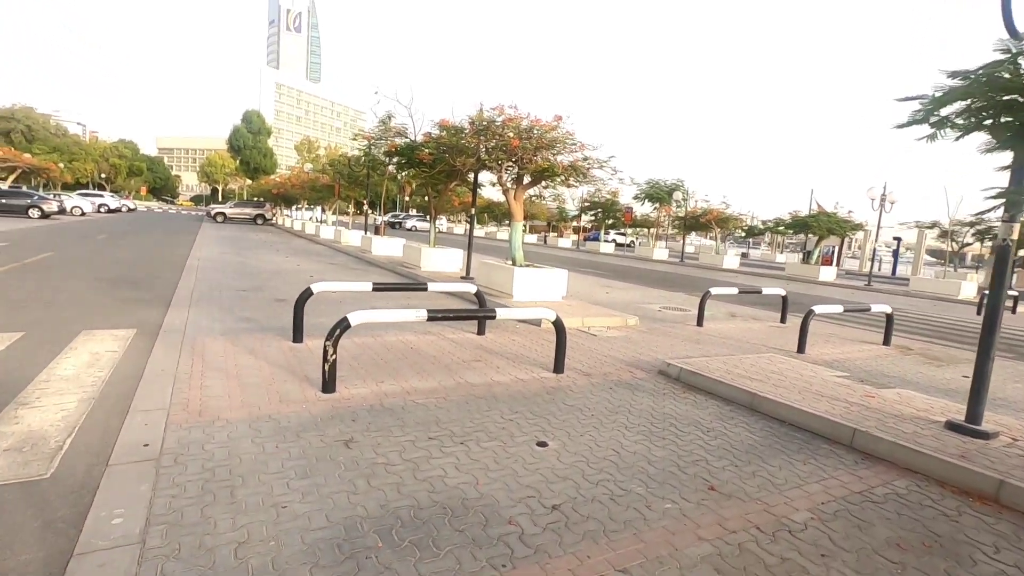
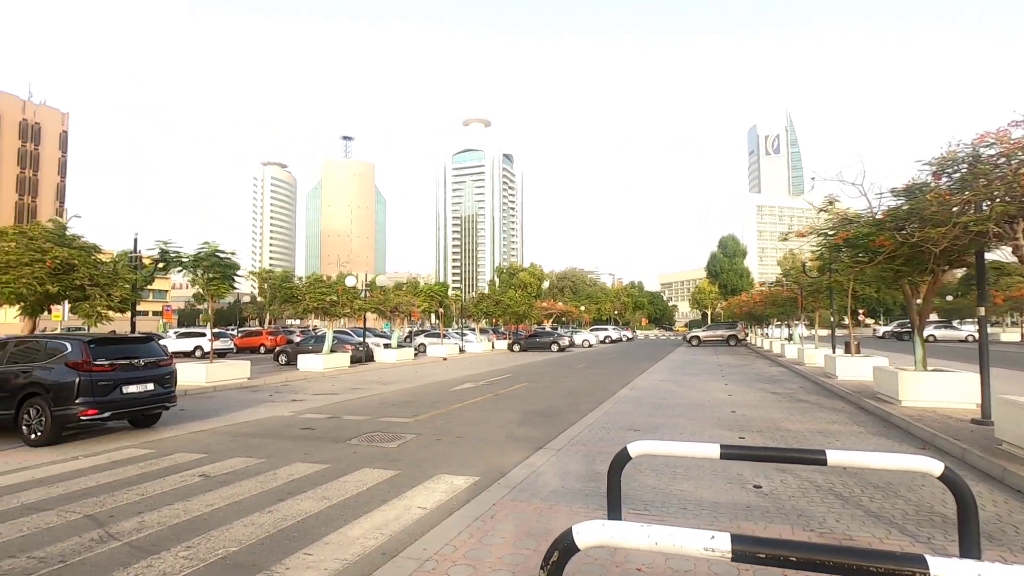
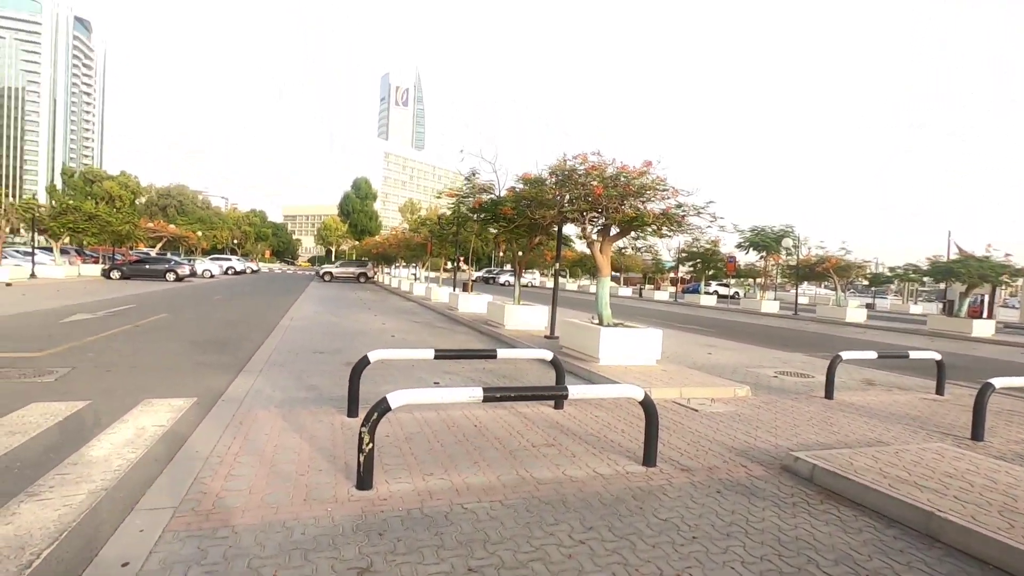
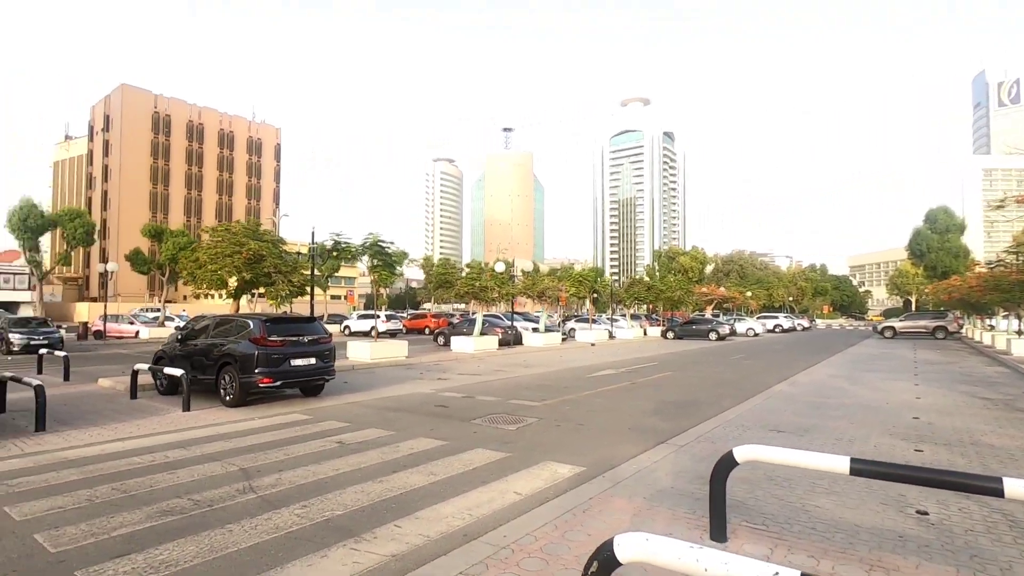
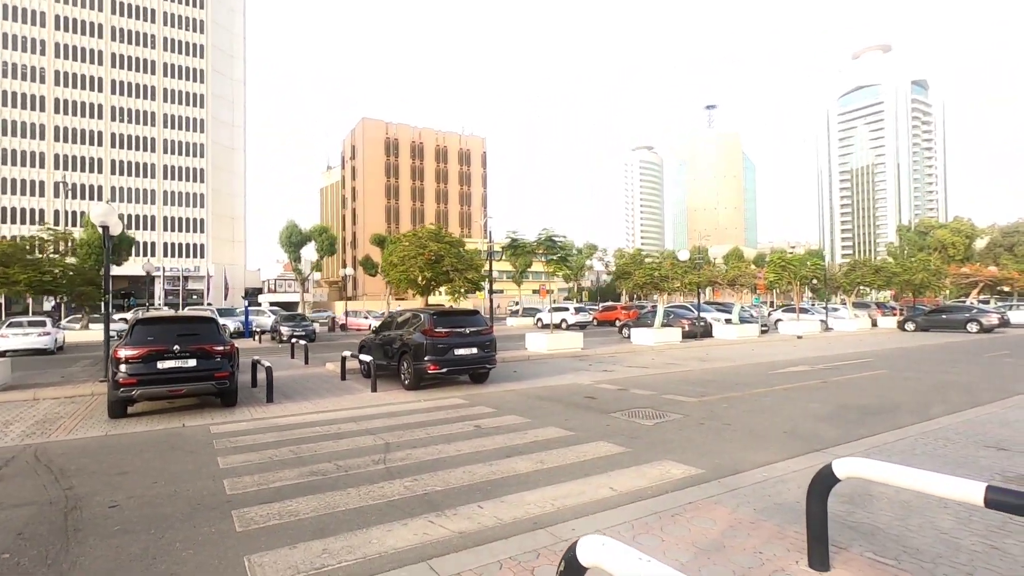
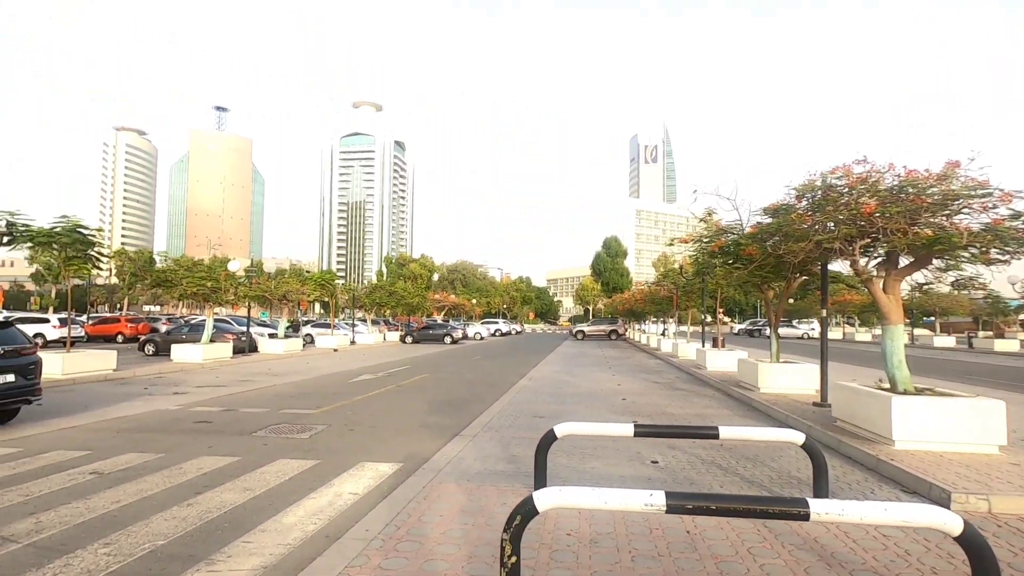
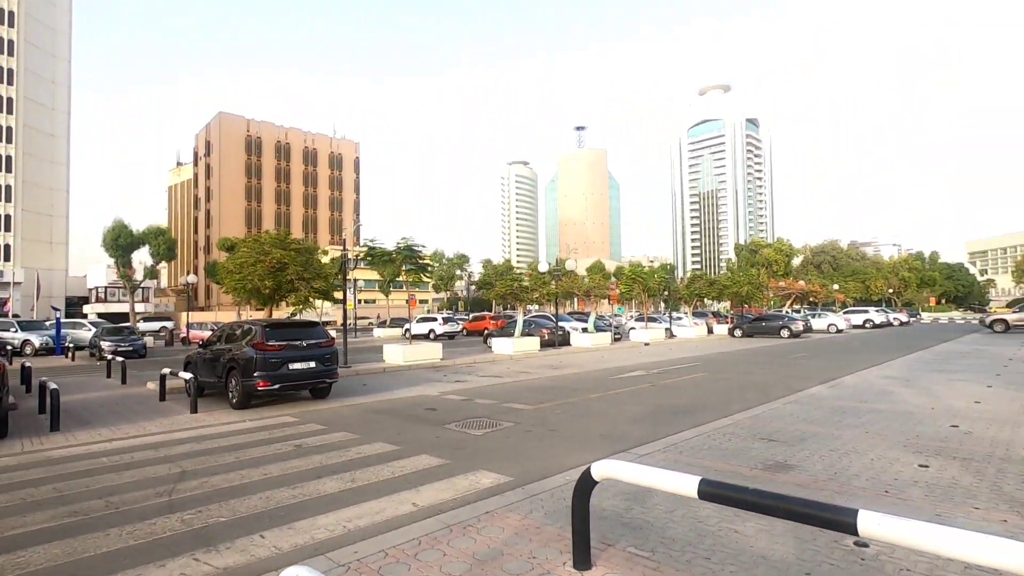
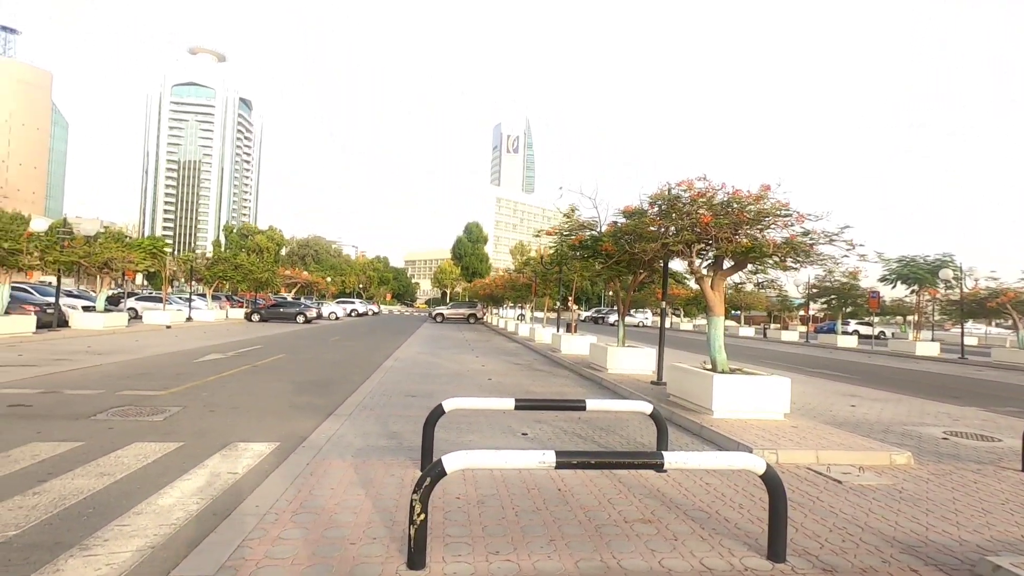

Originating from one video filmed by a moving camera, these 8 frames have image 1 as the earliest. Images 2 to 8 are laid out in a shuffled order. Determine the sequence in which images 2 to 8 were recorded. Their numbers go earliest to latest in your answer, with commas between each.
3, 8, 6, 2, 4, 5, 7
